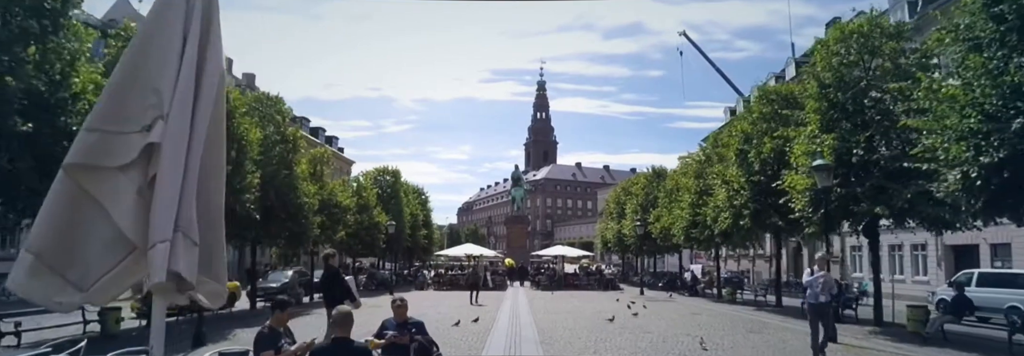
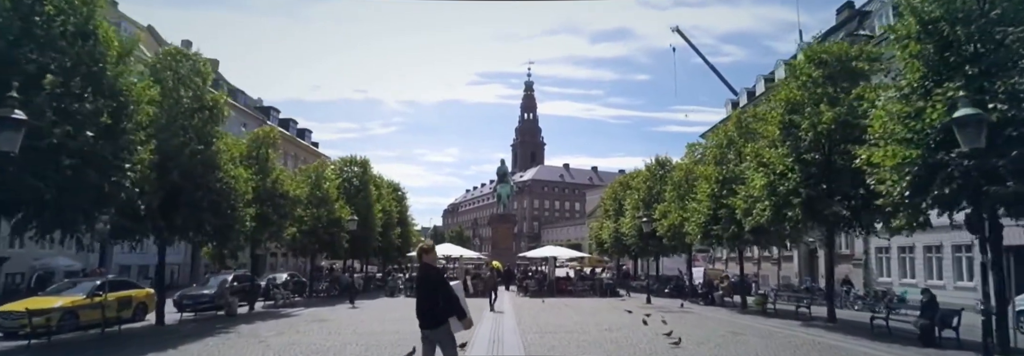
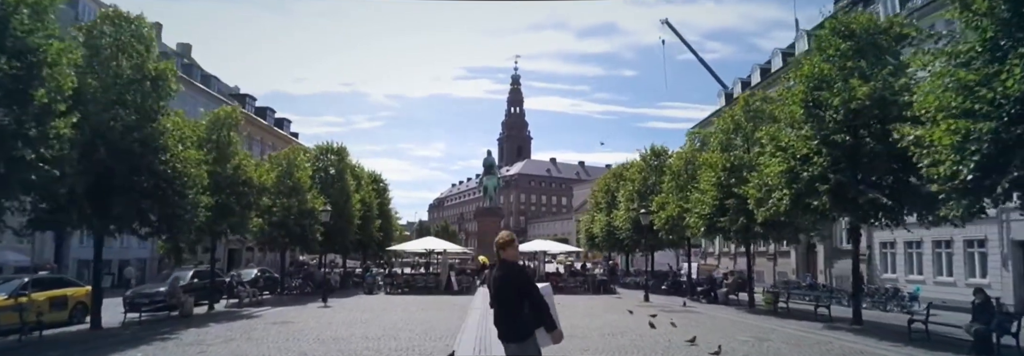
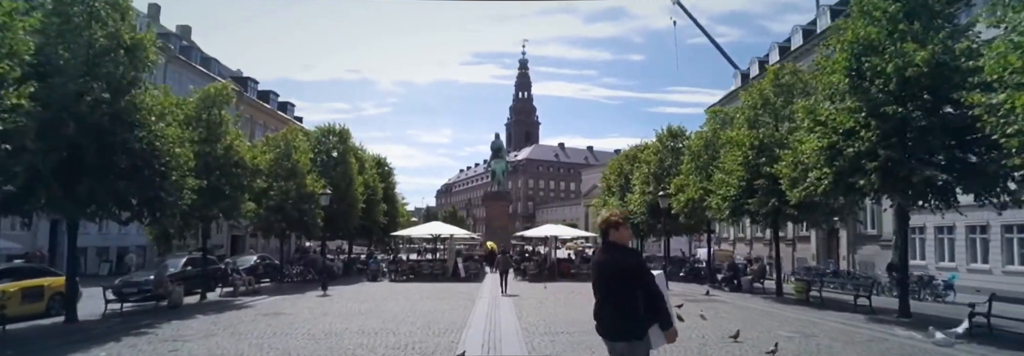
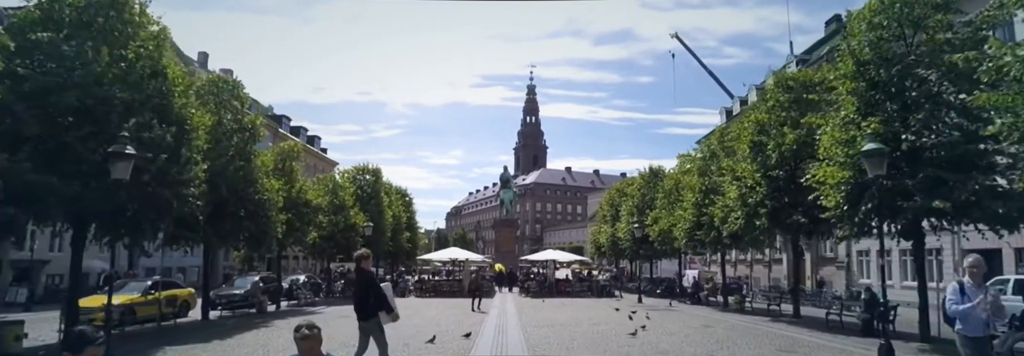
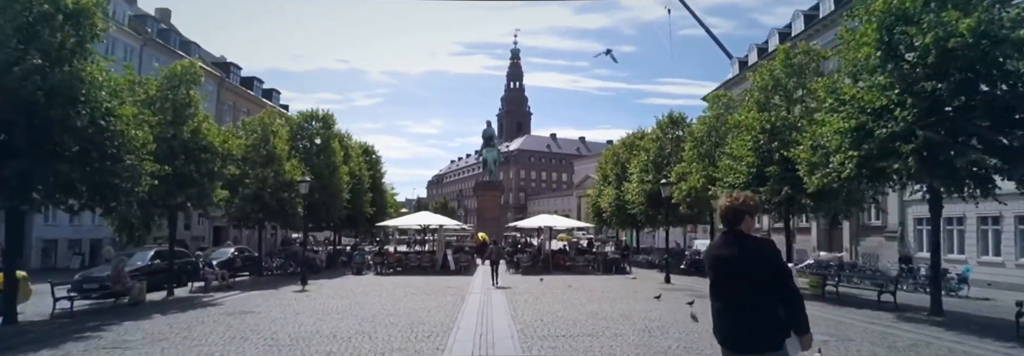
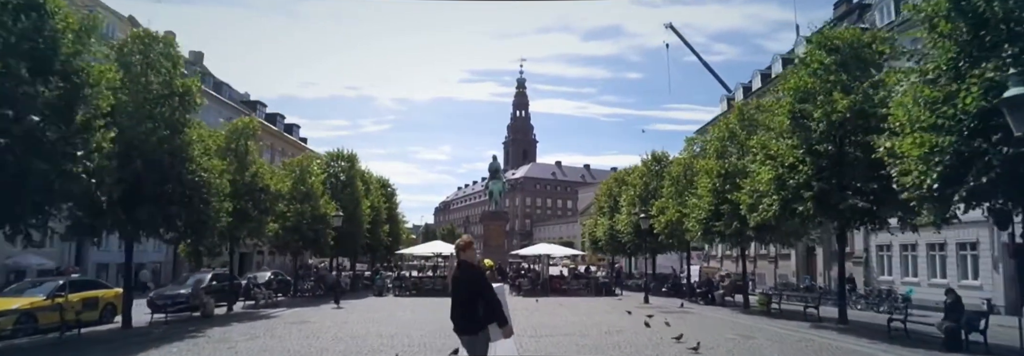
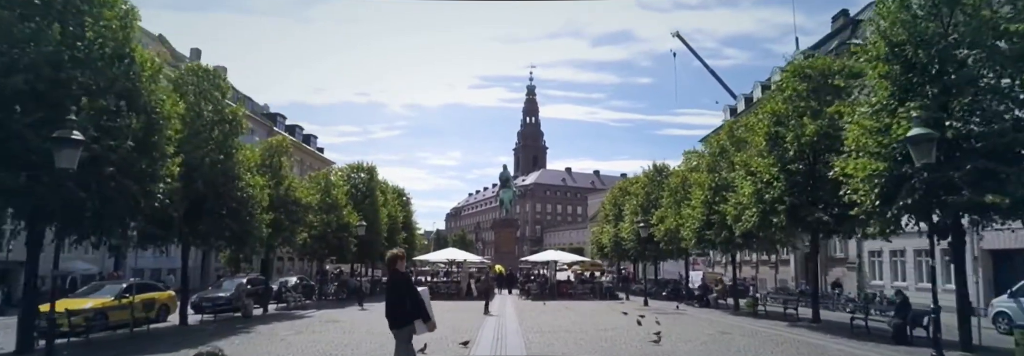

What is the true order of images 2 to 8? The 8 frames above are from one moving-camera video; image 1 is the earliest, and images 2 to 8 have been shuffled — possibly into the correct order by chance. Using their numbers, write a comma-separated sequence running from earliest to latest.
5, 8, 2, 7, 3, 4, 6
